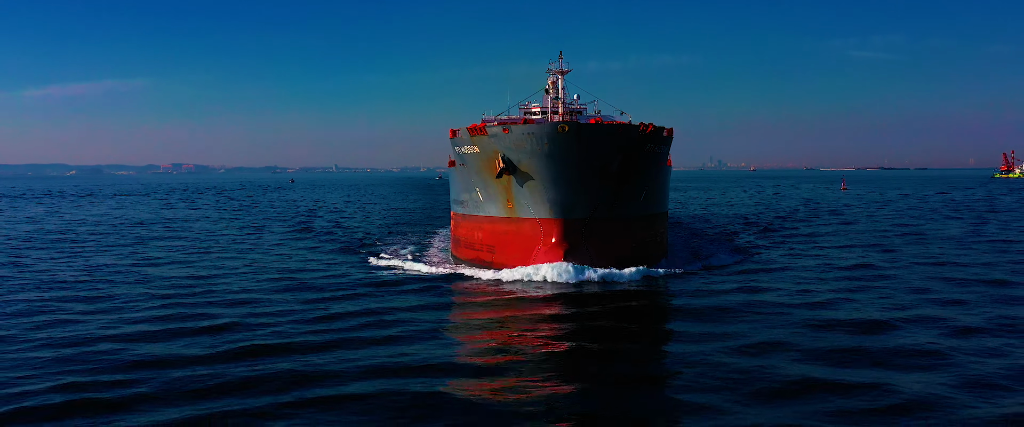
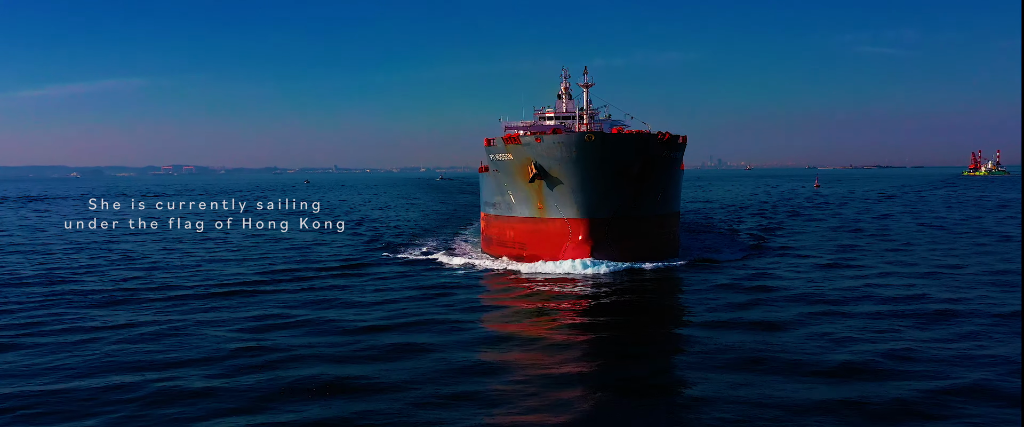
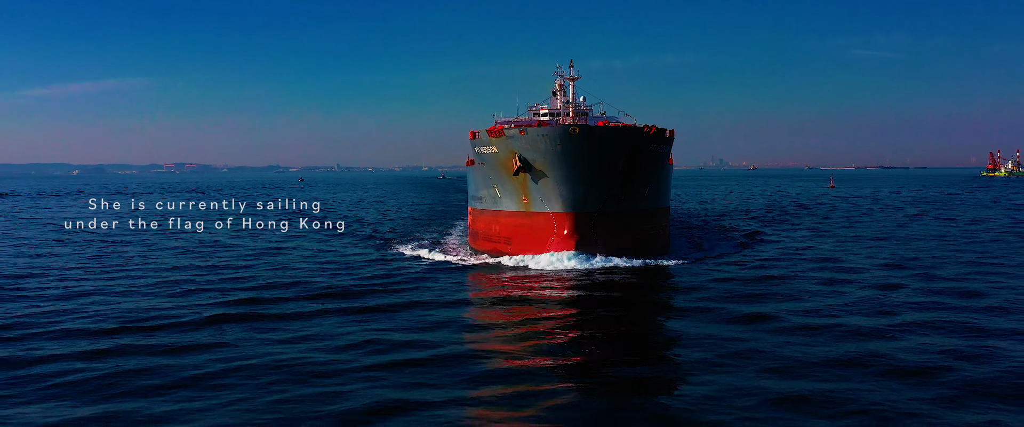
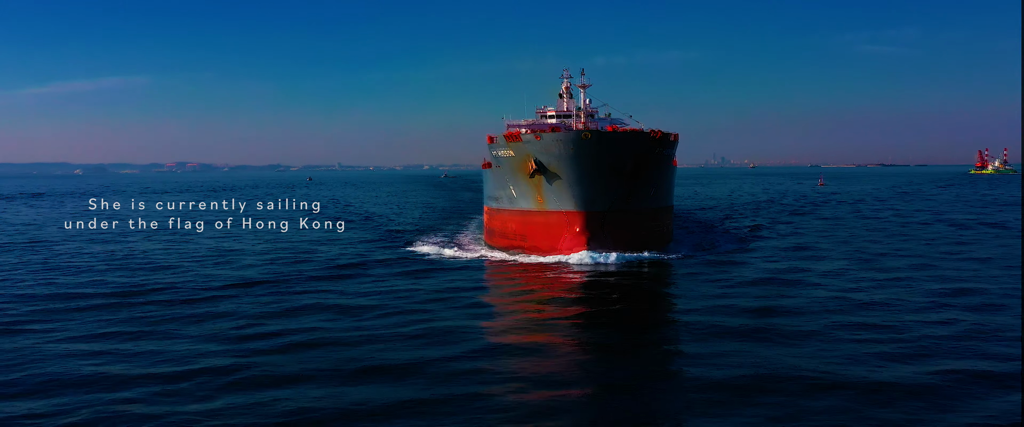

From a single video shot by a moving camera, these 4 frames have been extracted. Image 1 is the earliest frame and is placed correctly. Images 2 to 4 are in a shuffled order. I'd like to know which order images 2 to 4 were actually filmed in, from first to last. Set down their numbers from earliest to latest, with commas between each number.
3, 4, 2
